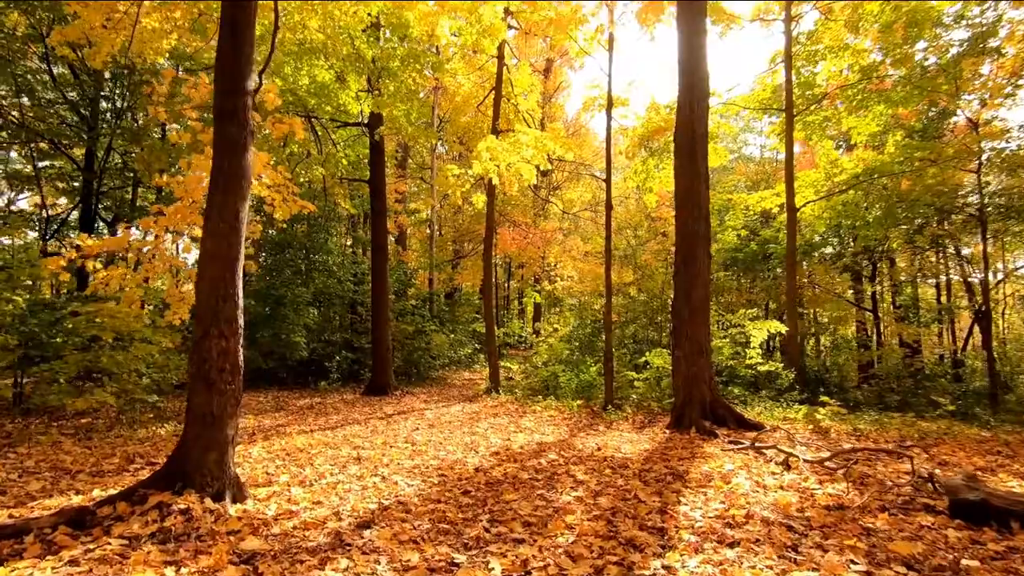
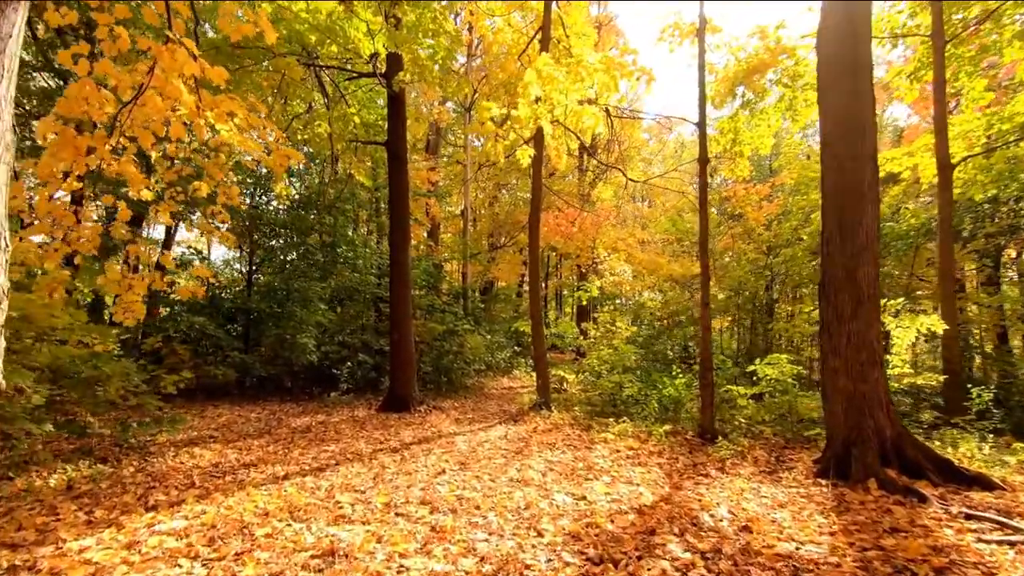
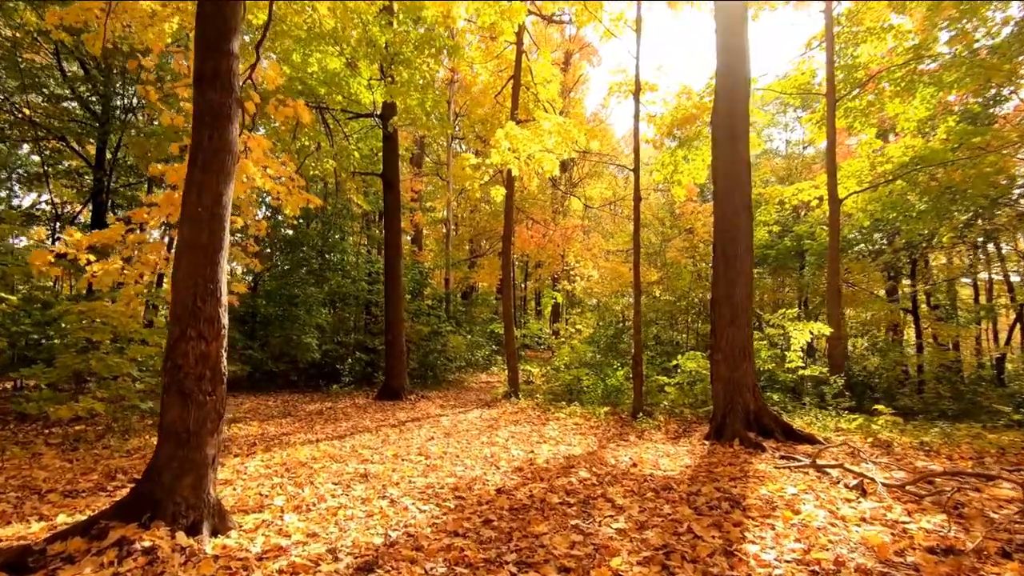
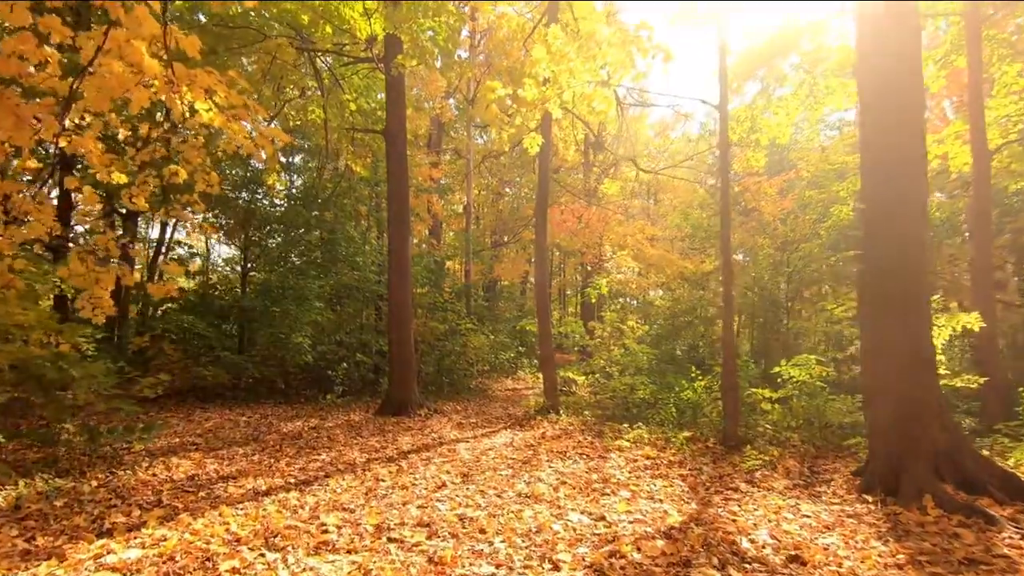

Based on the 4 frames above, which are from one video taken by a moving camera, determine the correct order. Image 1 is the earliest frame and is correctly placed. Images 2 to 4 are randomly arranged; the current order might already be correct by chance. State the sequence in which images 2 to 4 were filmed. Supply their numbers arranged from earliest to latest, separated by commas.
3, 2, 4
